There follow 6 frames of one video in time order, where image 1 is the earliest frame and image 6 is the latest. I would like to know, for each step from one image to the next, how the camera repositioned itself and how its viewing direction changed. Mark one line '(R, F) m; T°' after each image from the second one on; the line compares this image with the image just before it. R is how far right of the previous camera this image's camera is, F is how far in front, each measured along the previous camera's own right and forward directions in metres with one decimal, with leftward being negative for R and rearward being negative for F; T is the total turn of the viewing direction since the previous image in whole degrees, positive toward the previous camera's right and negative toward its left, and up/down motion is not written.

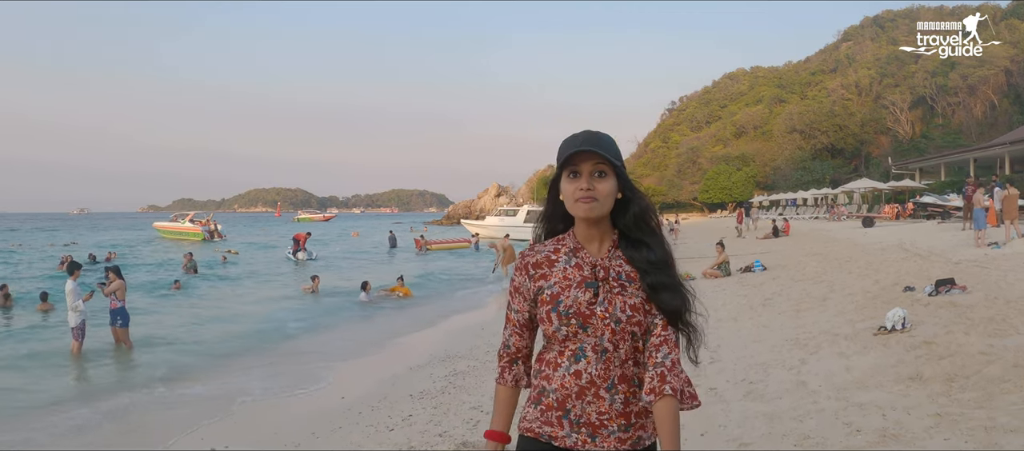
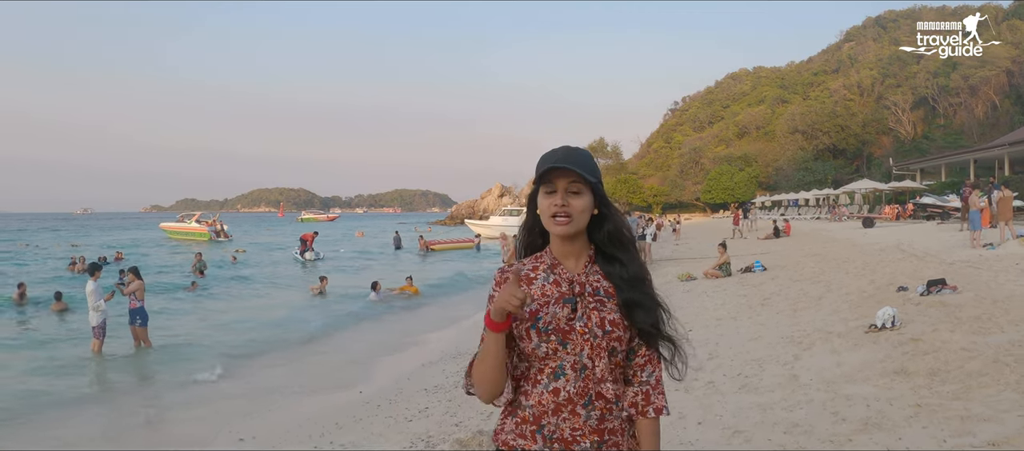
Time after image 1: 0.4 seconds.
(-0.1, -0.4) m; 0°
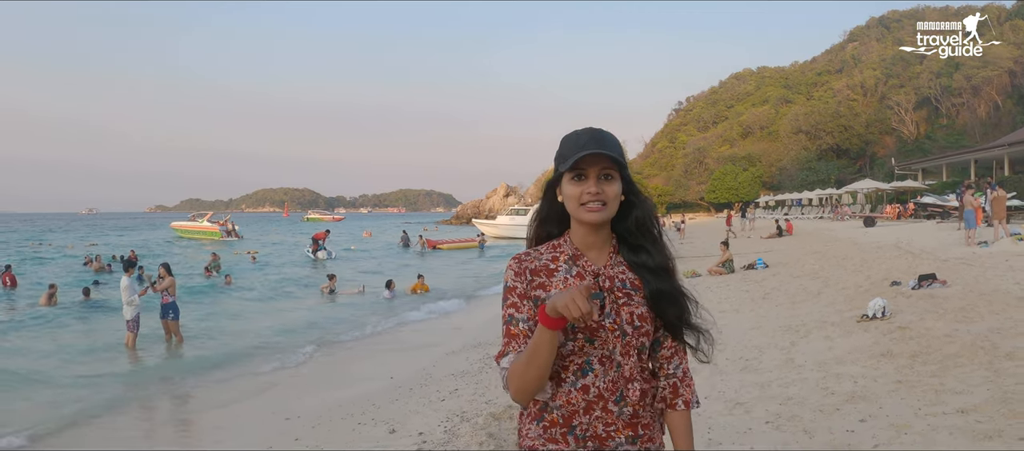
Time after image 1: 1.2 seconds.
(-0.2, -0.7) m; 0°
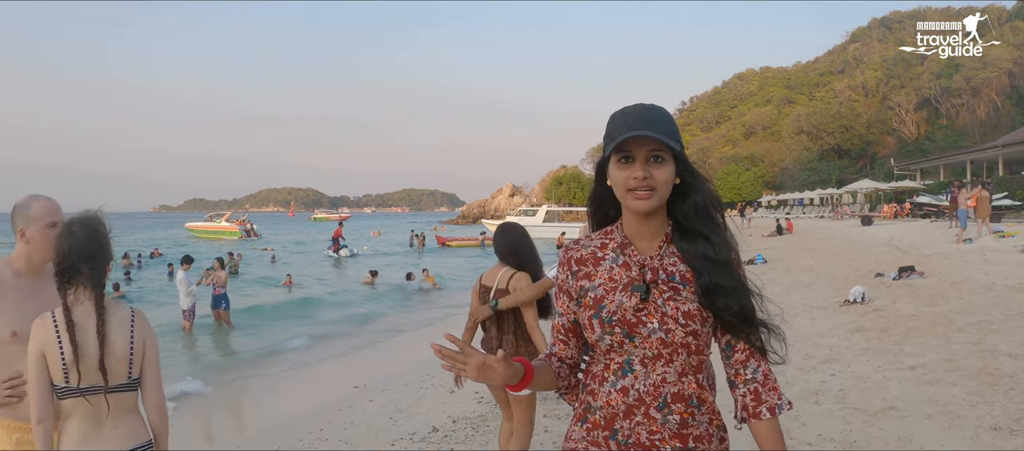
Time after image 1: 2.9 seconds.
(-0.4, -1.4) m; 0°
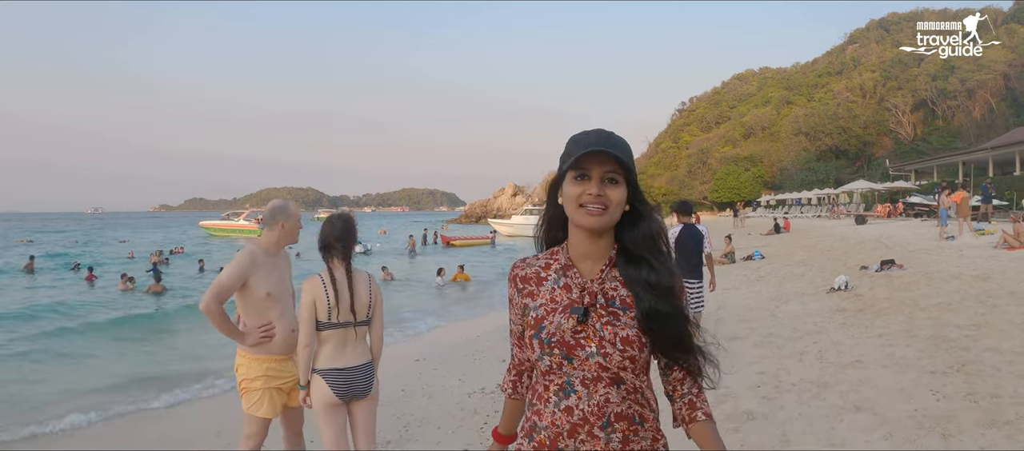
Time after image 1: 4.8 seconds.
(-0.6, -1.6) m; 0°
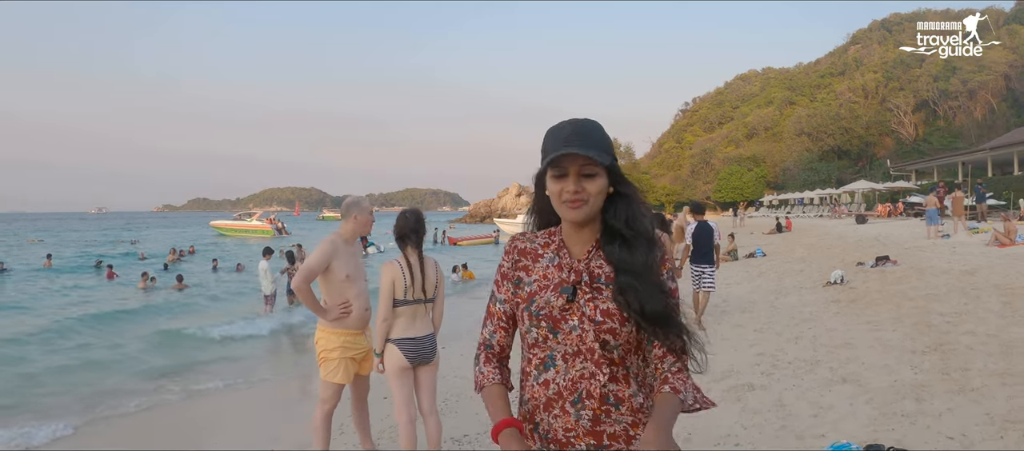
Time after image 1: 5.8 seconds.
(-0.3, -0.9) m; 0°
